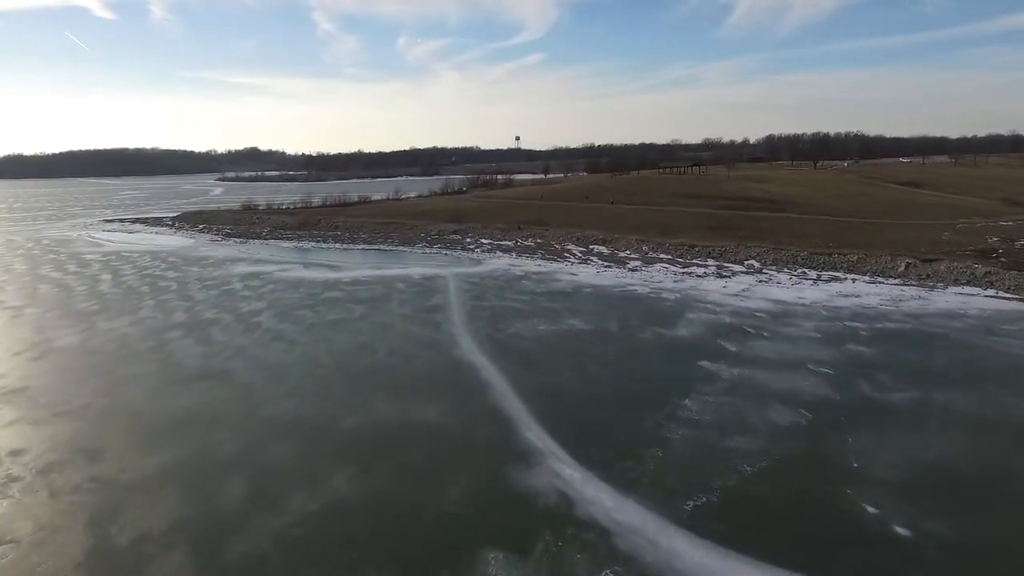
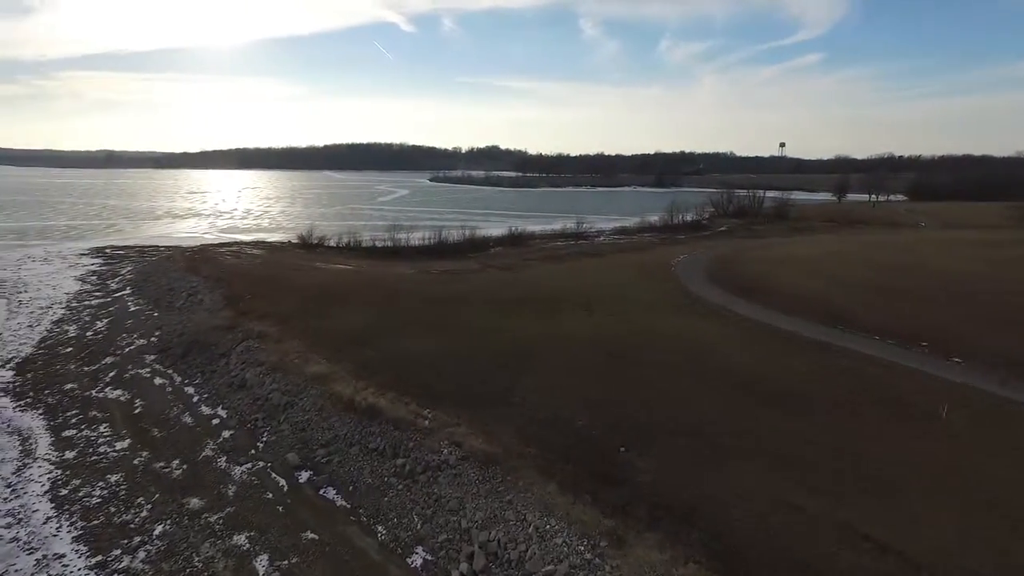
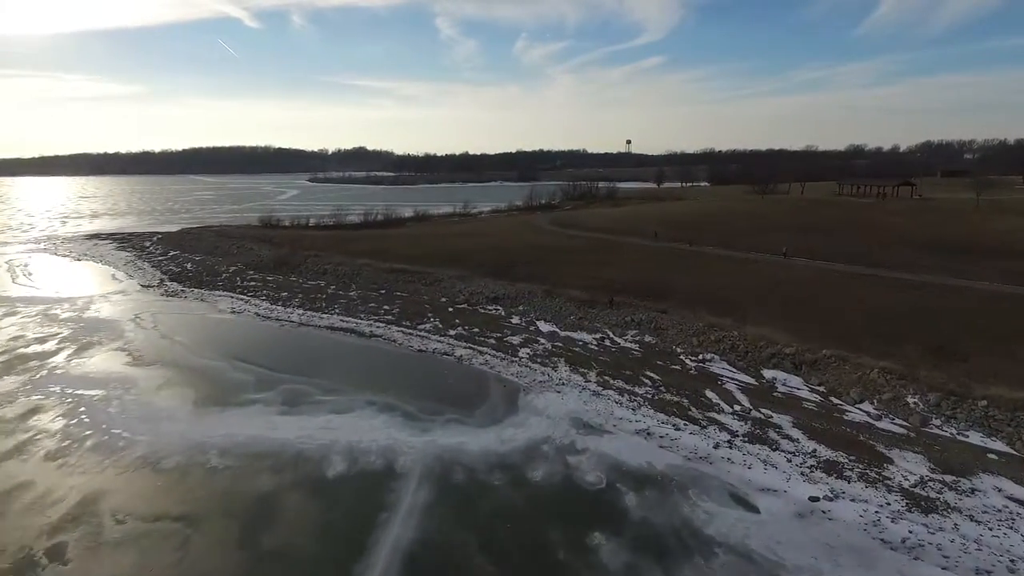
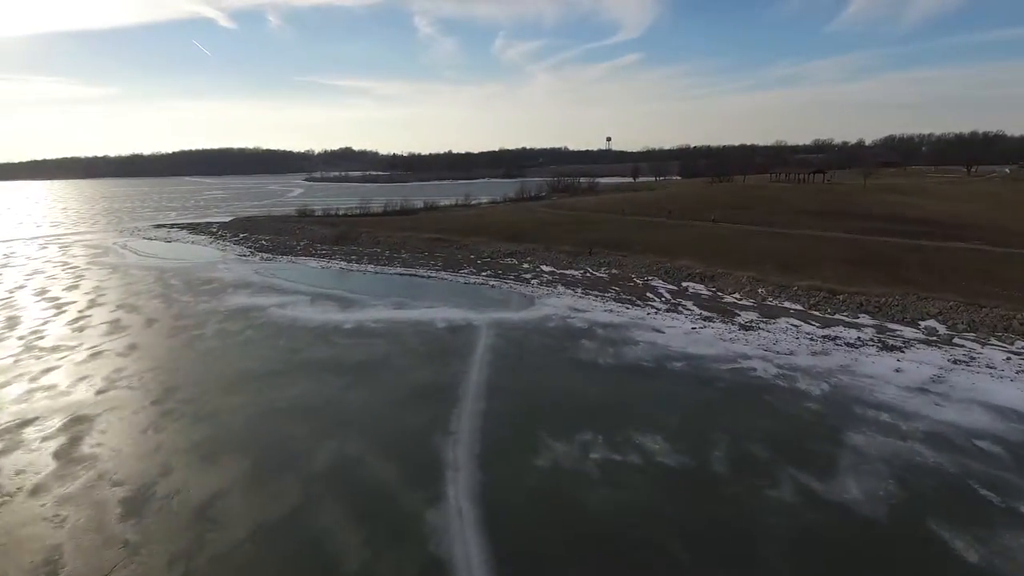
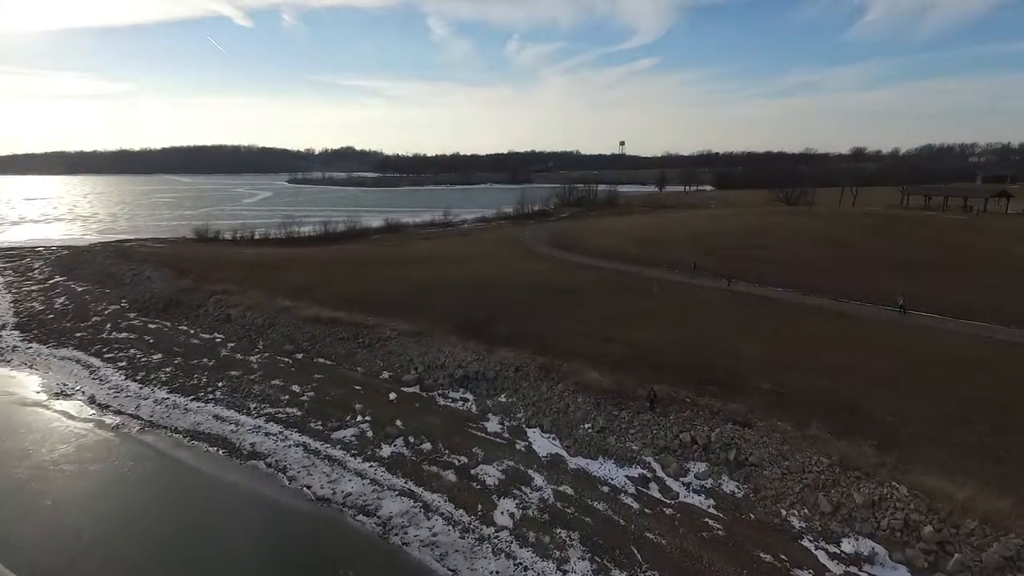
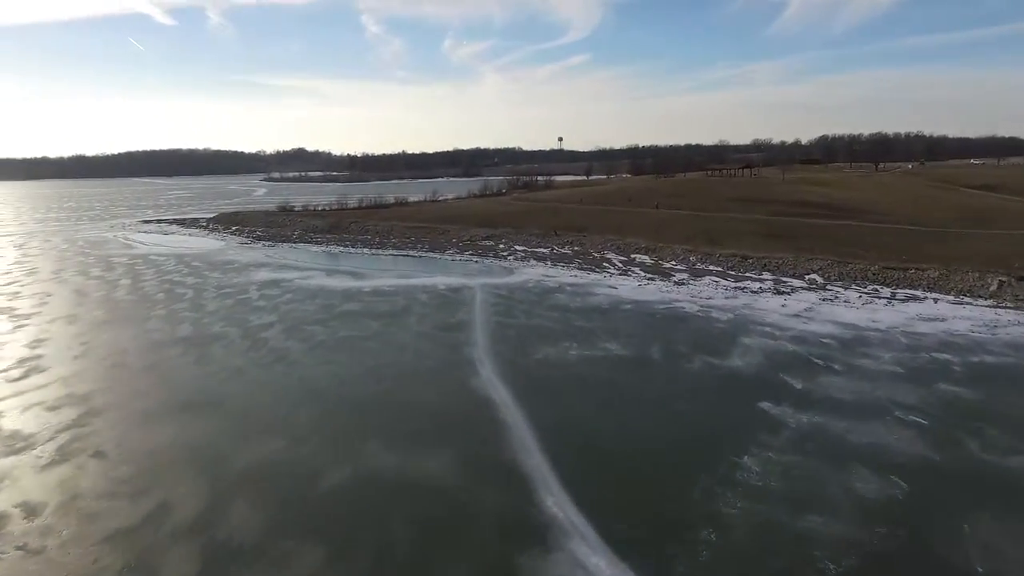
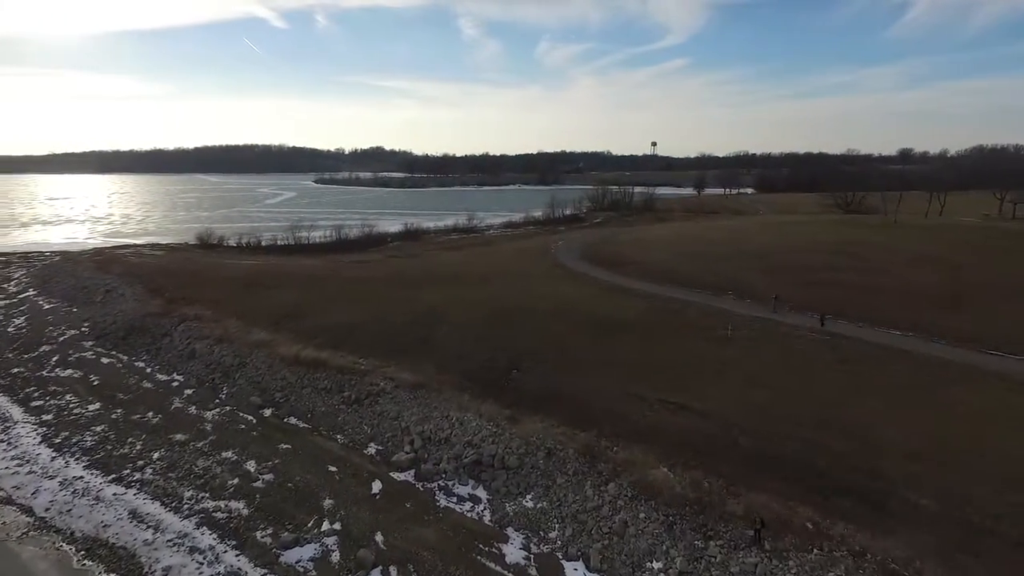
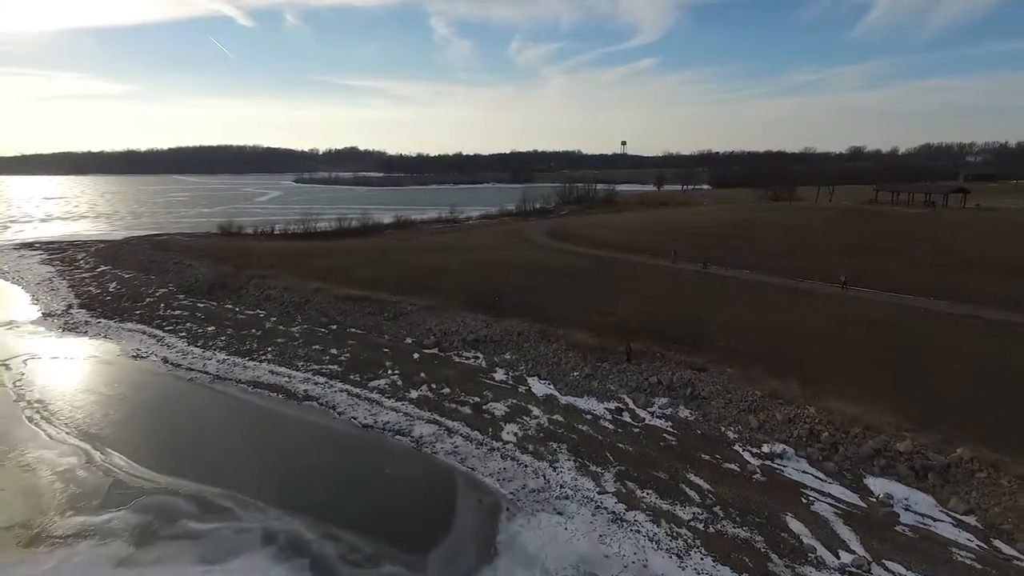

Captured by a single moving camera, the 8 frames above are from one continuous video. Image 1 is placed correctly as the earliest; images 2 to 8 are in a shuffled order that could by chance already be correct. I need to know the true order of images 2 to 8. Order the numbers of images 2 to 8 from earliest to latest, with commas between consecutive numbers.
6, 4, 3, 8, 5, 7, 2
